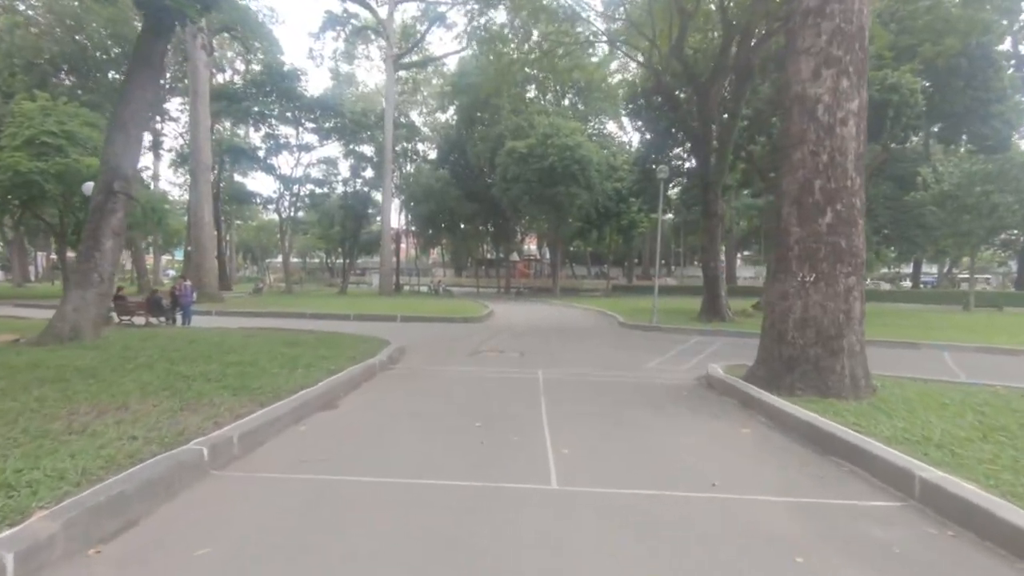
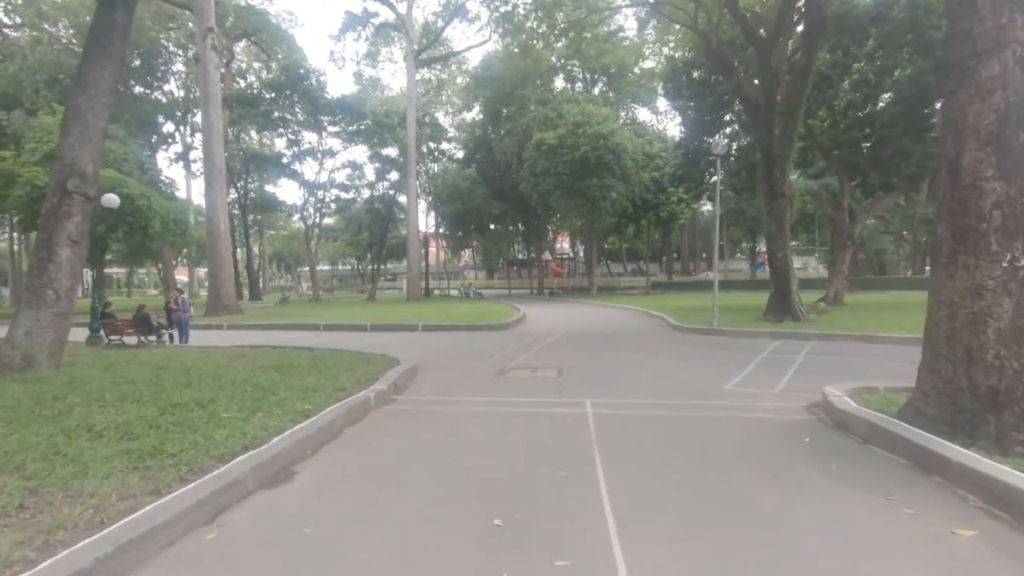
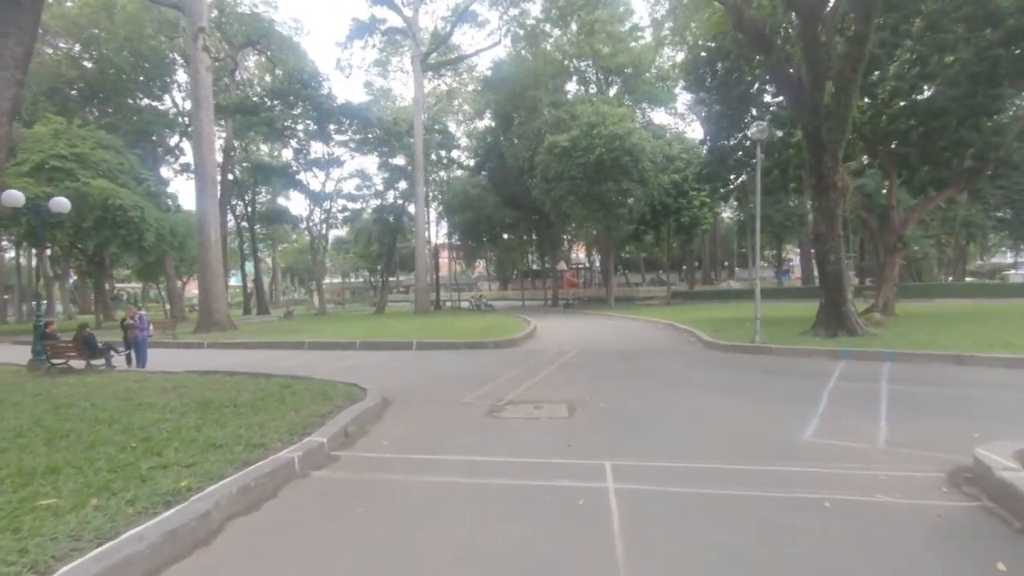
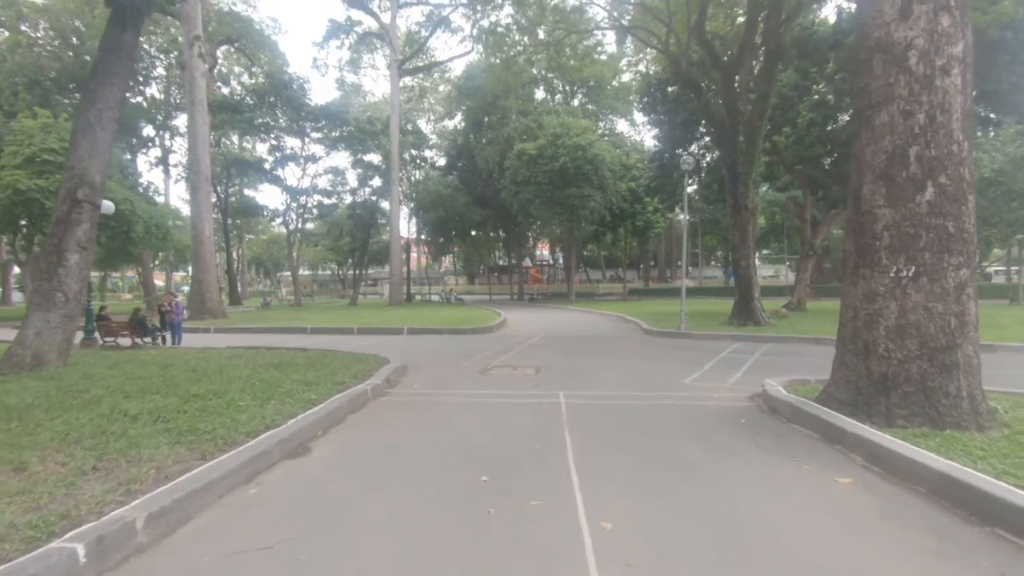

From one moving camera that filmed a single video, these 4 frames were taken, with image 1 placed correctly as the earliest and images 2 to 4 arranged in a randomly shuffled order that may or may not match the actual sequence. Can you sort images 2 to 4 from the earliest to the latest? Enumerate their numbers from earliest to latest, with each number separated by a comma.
4, 2, 3
